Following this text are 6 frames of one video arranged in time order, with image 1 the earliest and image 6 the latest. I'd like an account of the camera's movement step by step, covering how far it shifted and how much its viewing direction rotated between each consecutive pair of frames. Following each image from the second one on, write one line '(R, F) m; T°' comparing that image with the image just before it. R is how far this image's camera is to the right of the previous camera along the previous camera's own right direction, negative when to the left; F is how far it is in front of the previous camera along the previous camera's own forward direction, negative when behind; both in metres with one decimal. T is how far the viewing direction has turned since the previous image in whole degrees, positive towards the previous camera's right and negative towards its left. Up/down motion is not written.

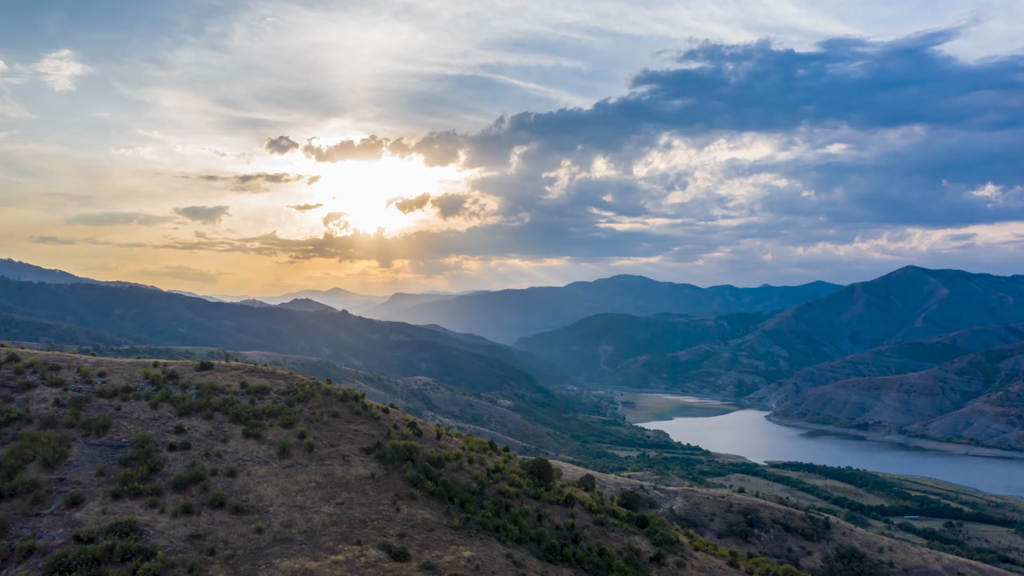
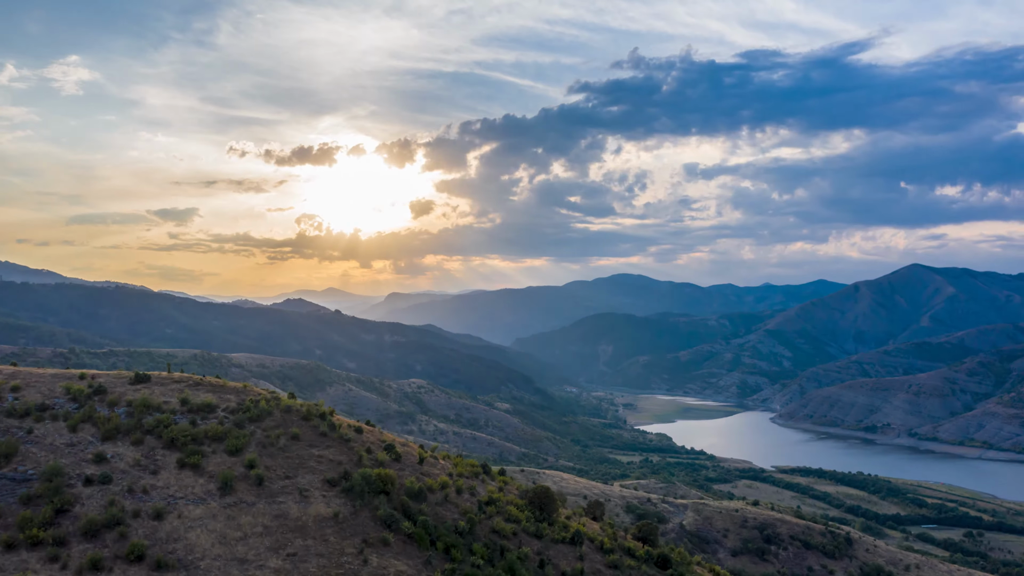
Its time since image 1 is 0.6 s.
(+0.1, +3.0) m; 0°
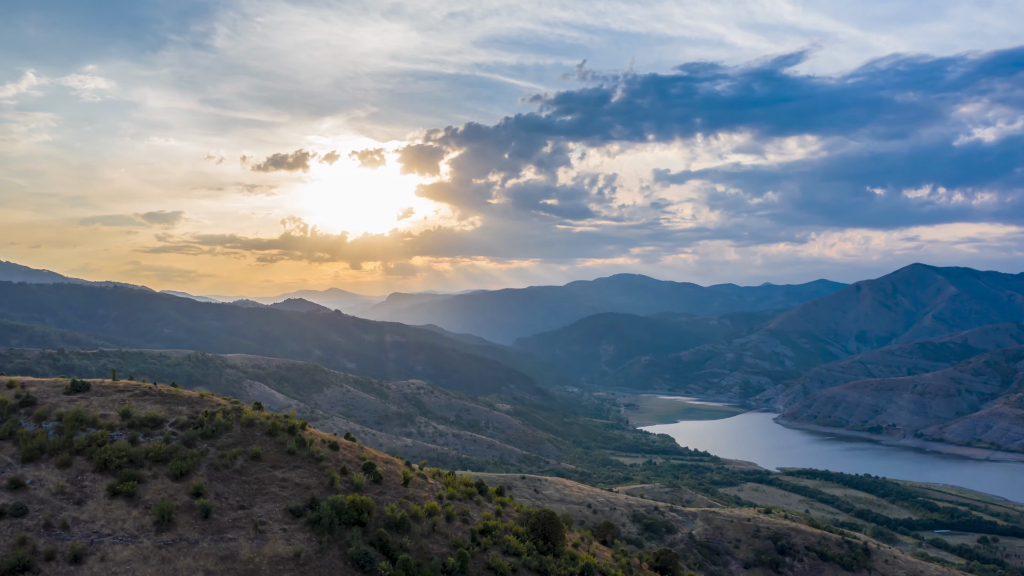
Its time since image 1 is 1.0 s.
(0.0, +2.2) m; 0°
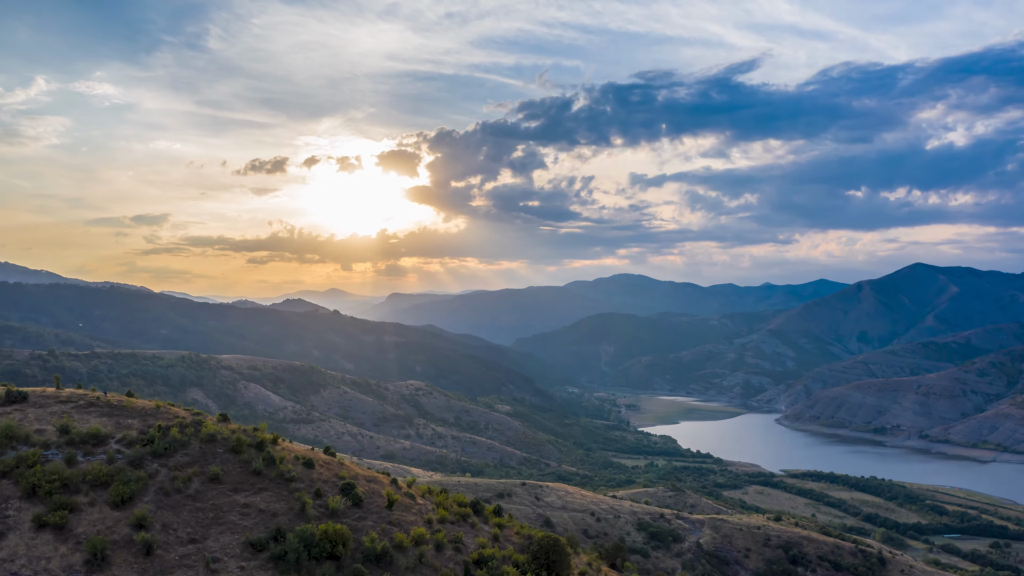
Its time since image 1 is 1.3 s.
(0.0, +1.7) m; 0°
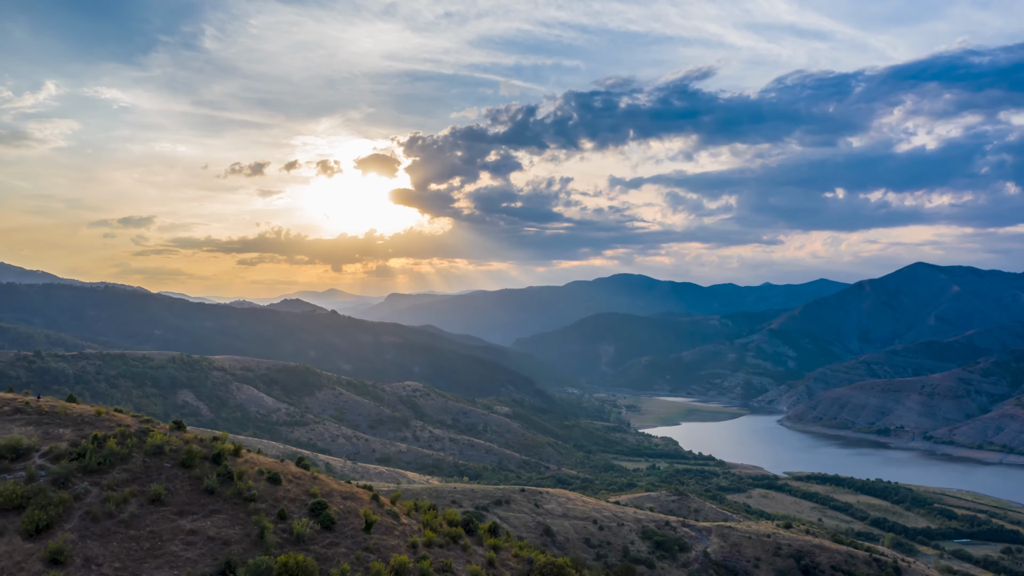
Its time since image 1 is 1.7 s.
(0.0, +1.7) m; 0°
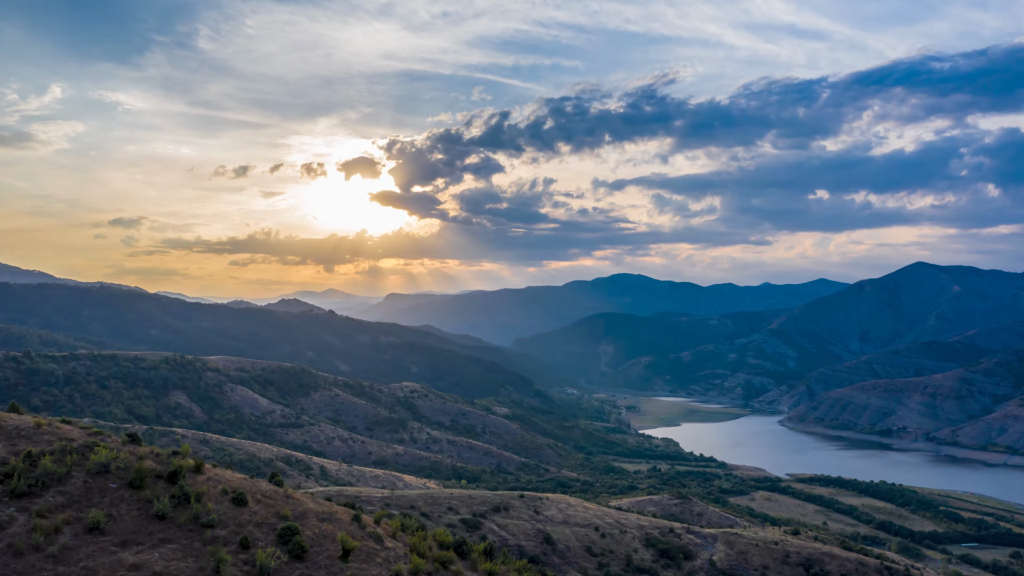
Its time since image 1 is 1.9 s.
(0.0, +1.3) m; 0°
